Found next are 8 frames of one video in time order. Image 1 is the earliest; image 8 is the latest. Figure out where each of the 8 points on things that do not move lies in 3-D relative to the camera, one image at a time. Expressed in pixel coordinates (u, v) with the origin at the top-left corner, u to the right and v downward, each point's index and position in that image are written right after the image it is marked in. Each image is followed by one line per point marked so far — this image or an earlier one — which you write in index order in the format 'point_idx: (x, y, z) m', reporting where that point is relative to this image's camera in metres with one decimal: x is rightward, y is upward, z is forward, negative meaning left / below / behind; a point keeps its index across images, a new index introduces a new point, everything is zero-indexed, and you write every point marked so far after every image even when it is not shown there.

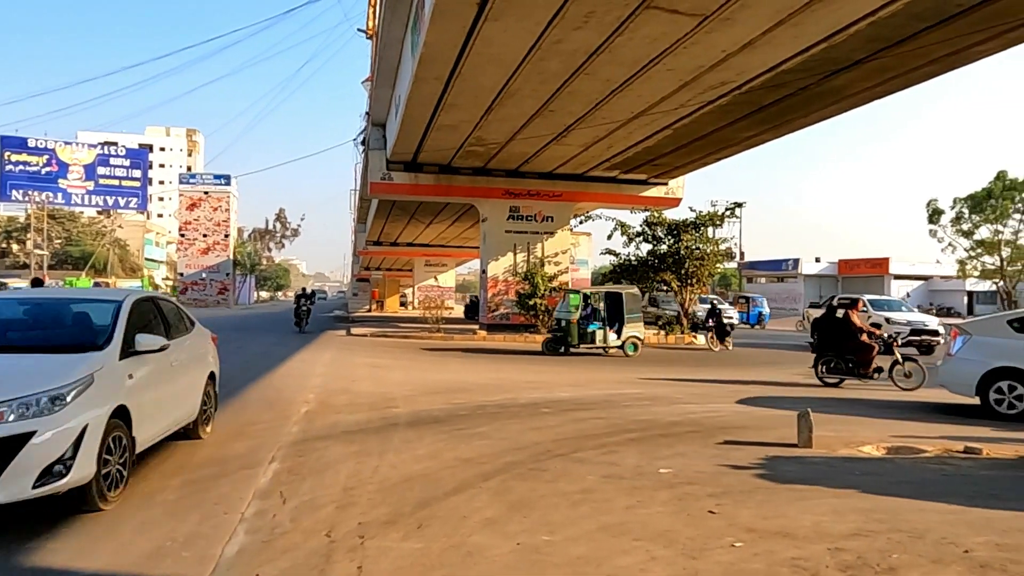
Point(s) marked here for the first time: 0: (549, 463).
0: (+0.4, -1.6, +7.1) m
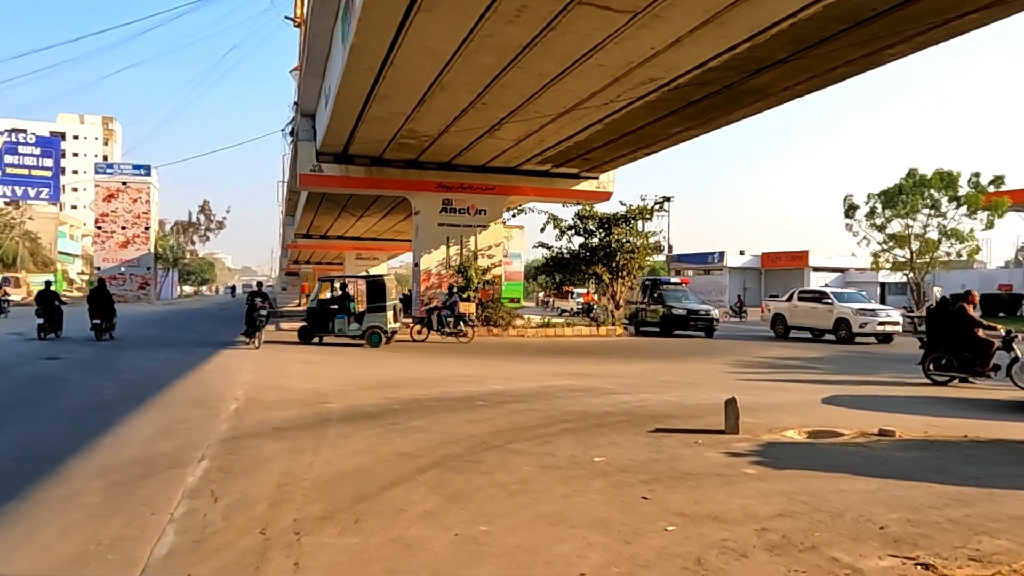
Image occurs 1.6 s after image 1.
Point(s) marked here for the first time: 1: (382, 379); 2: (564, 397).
0: (-0.2, -1.6, +7.1) m
1: (-2.3, -1.6, +13.3) m
2: (+0.8, -1.6, +11.3) m
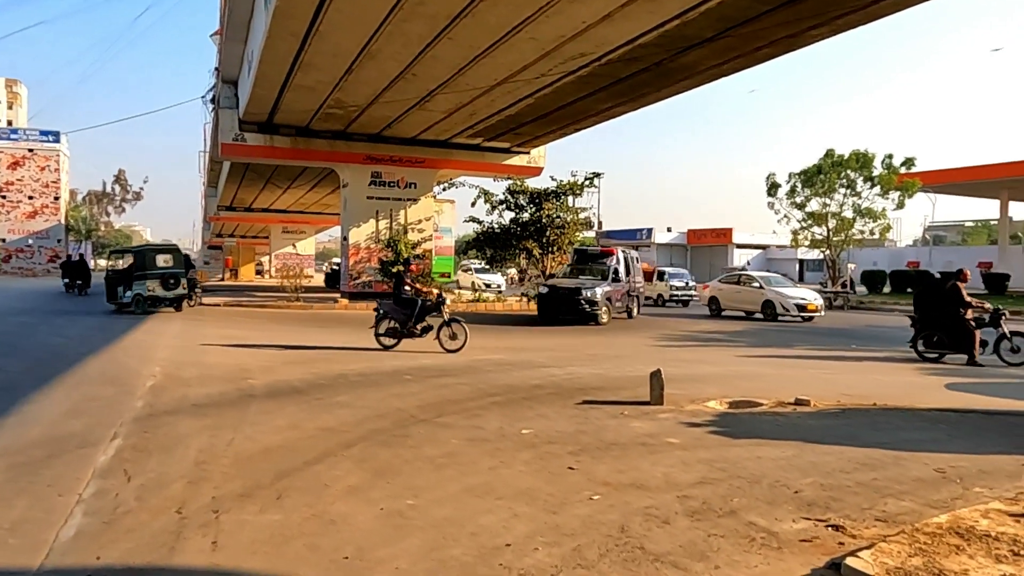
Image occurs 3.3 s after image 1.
0: (-0.9, -1.3, +7.1) m
1: (-3.5, -1.1, +13.1) m
2: (-0.3, -1.2, +11.3) m
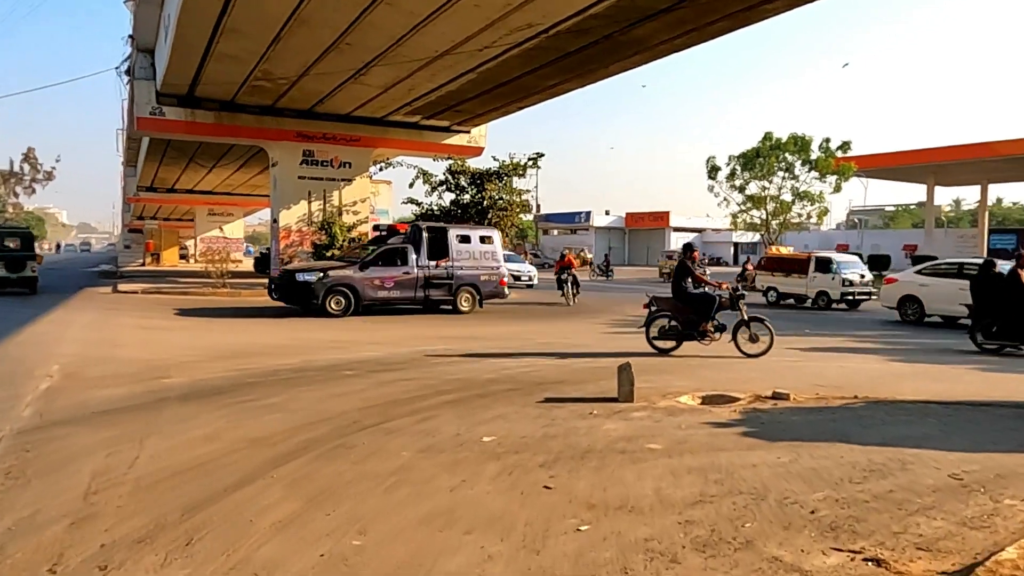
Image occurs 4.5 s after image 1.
0: (-1.3, -1.2, +6.1) m
1: (-4.3, -0.9, +11.8) m
2: (-1.0, -1.0, +10.4) m
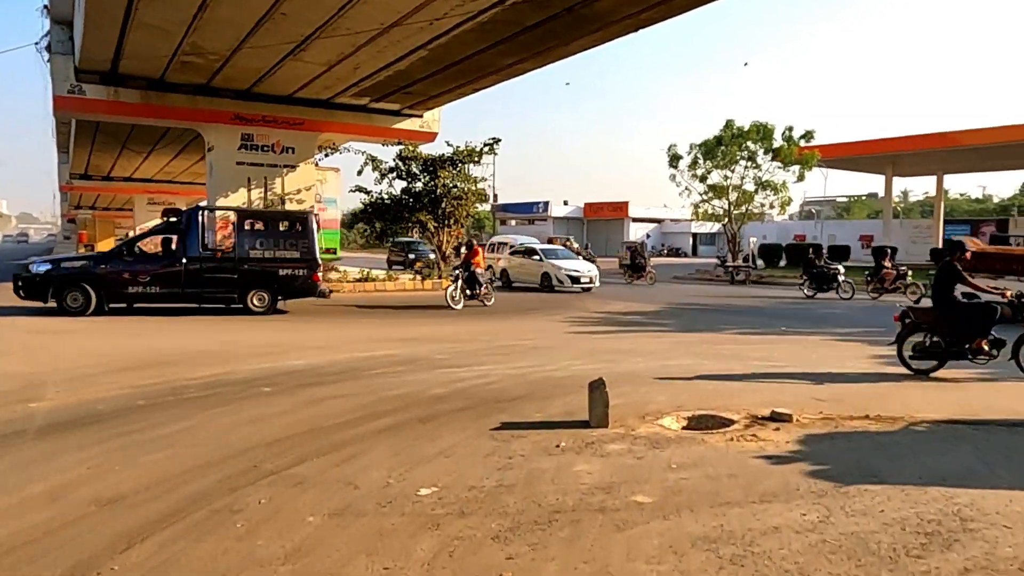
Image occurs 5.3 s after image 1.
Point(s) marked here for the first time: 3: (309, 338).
0: (-1.6, -1.2, +4.6) m
1: (-5.0, -0.9, +10.2) m
2: (-1.6, -1.0, +8.9) m
3: (-3.2, -0.8, +12.1) m
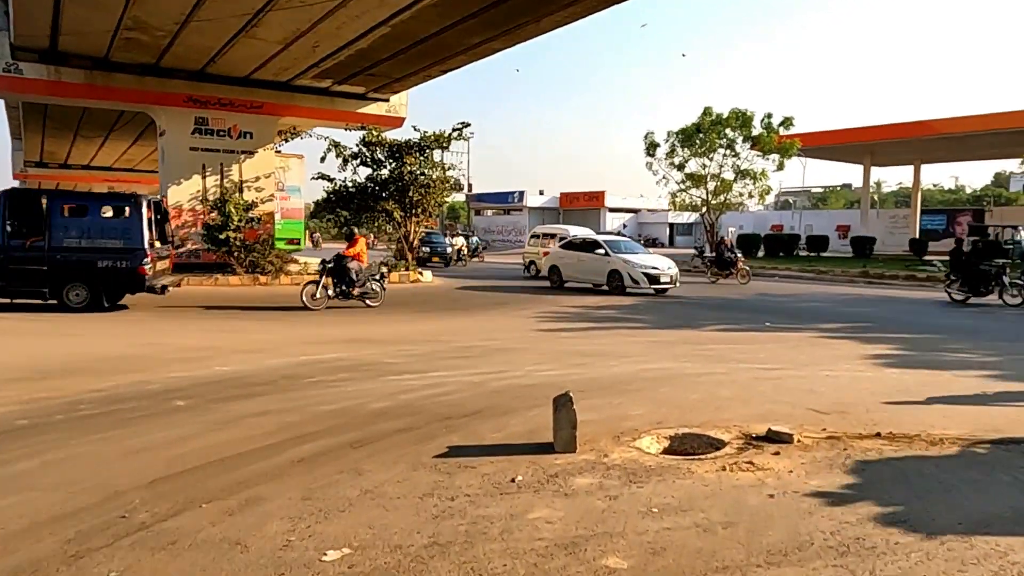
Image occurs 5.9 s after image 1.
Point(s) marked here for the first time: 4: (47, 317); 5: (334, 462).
0: (-1.9, -1.3, +3.5) m
1: (-5.5, -0.9, +9.0) m
2: (-2.0, -1.0, +7.8) m
3: (-3.8, -0.7, +10.9) m
4: (-7.6, -0.6, +12.4) m
5: (-1.2, -1.2, +5.1) m
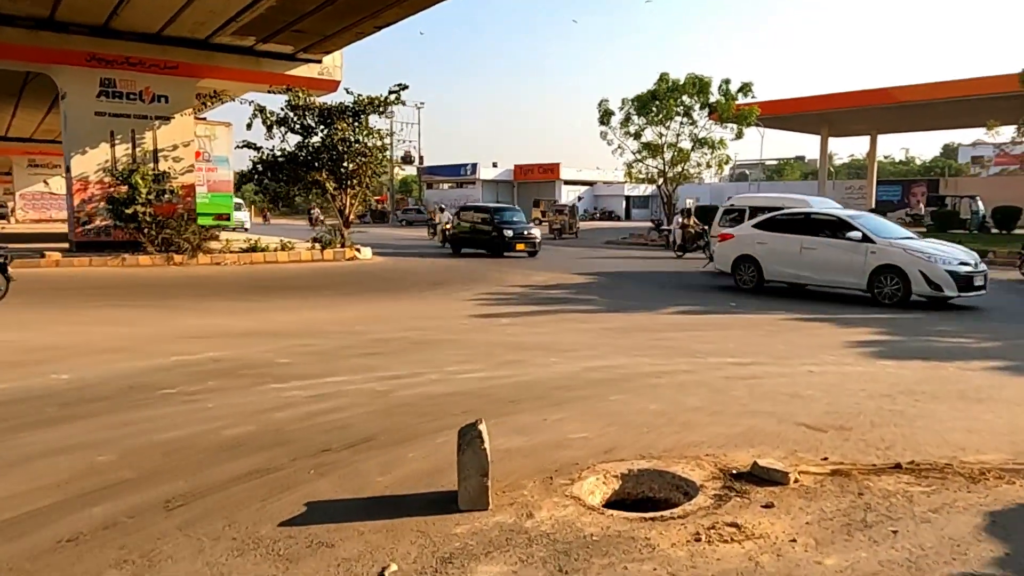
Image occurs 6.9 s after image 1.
0: (-2.4, -1.3, +1.8) m
1: (-6.2, -0.7, +7.0) m
2: (-2.7, -0.9, +6.1) m
3: (-4.6, -0.5, +9.0) m
4: (-8.5, -0.4, +10.3) m
5: (-1.8, -1.1, +3.4) m
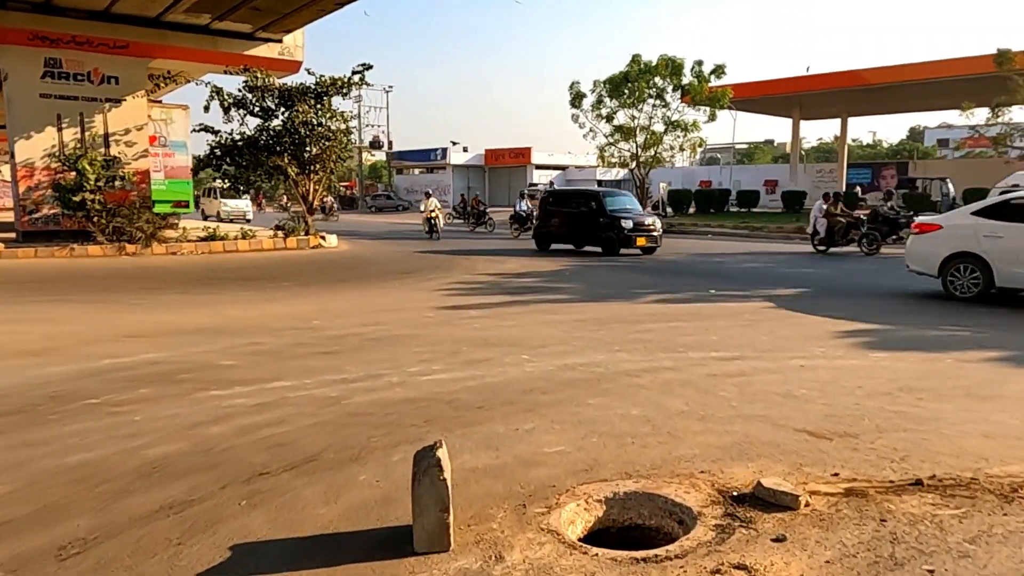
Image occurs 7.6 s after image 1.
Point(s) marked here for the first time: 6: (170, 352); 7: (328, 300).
0: (-2.4, -1.3, +1.1) m
1: (-6.5, -0.7, +6.2) m
2: (-2.9, -0.8, +5.4) m
3: (-5.0, -0.5, +8.2) m
4: (-8.9, -0.3, +9.4) m
5: (-1.9, -1.2, +2.7) m
6: (-3.2, -0.6, +7.1) m
7: (-2.5, -0.2, +10.6) m
